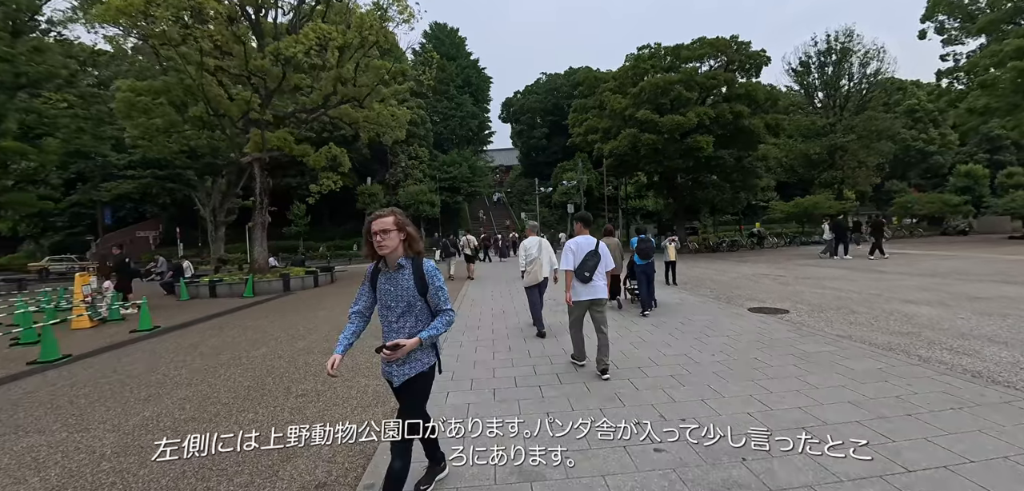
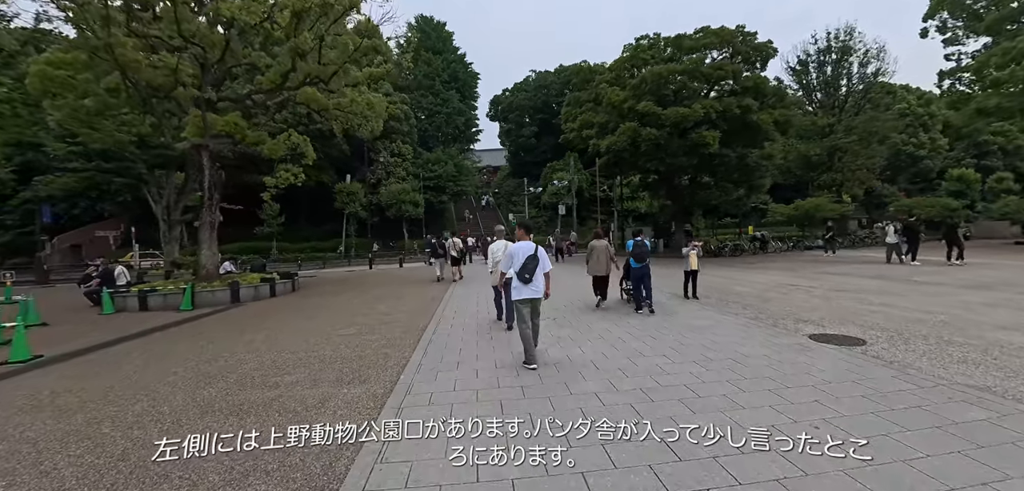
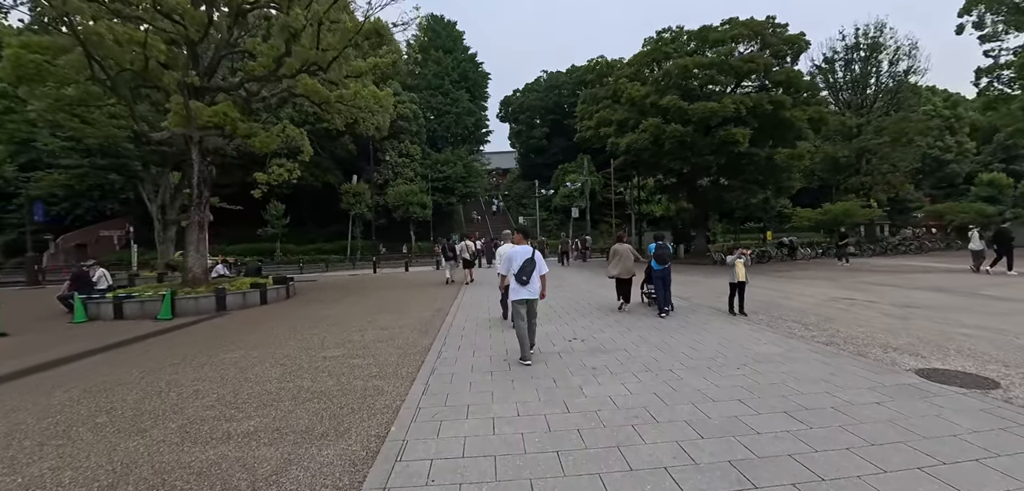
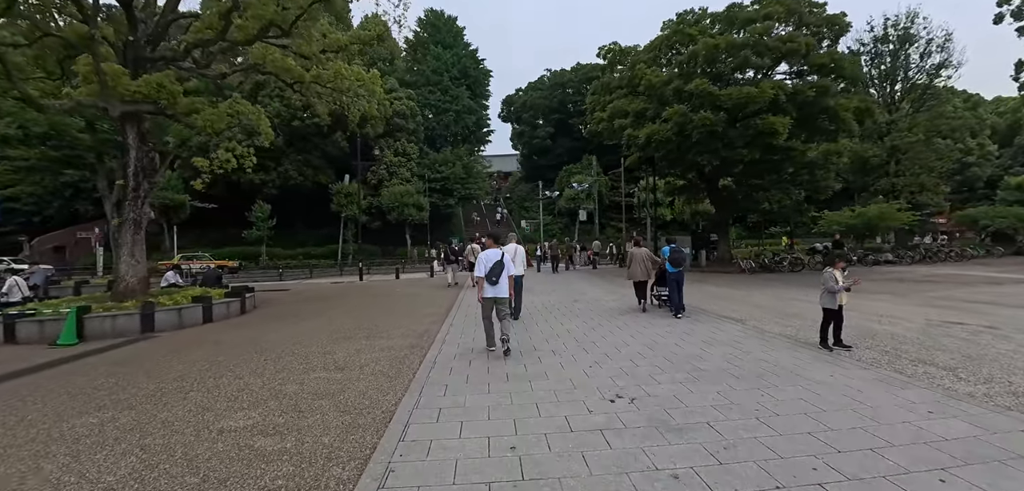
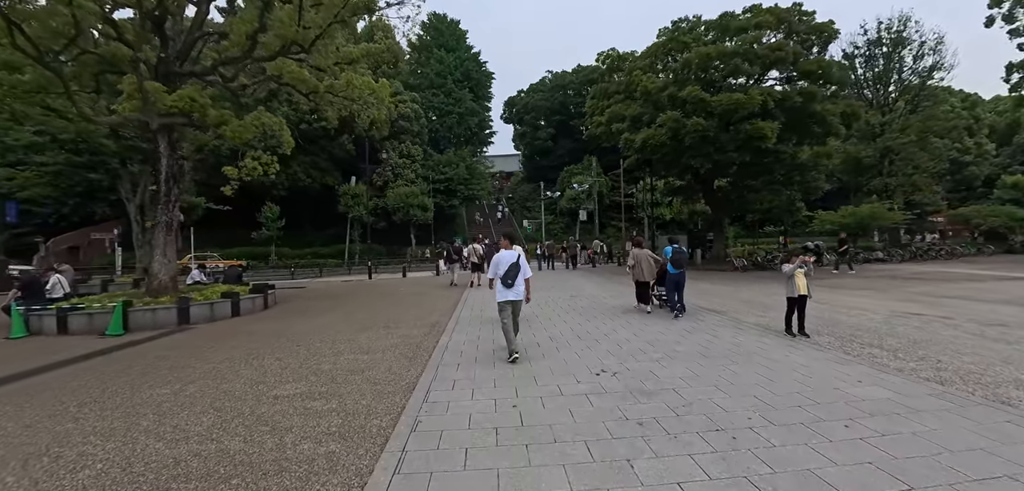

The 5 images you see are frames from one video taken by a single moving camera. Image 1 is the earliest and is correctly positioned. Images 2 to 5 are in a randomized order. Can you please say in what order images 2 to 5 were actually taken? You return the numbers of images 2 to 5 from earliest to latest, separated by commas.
2, 3, 5, 4
